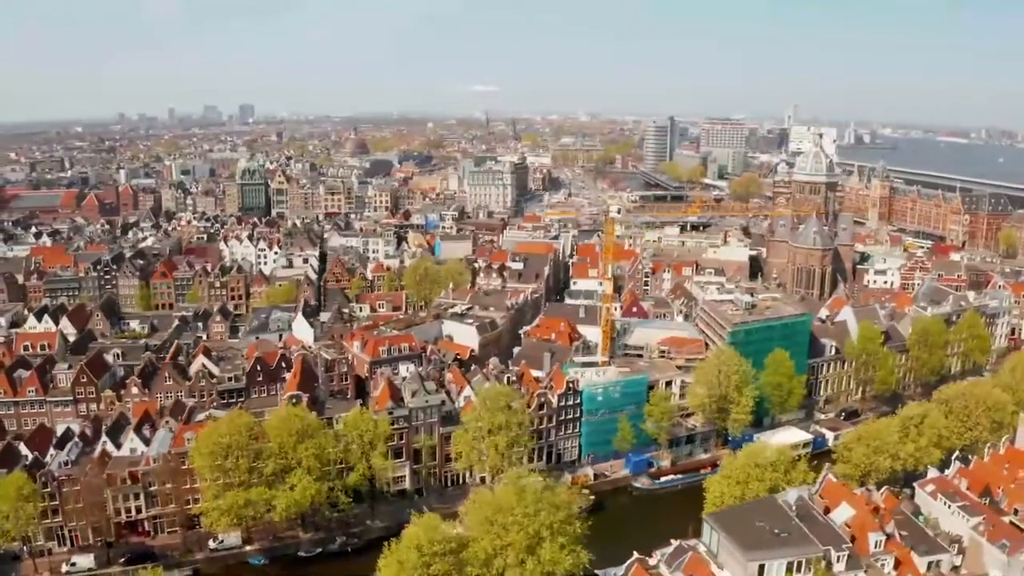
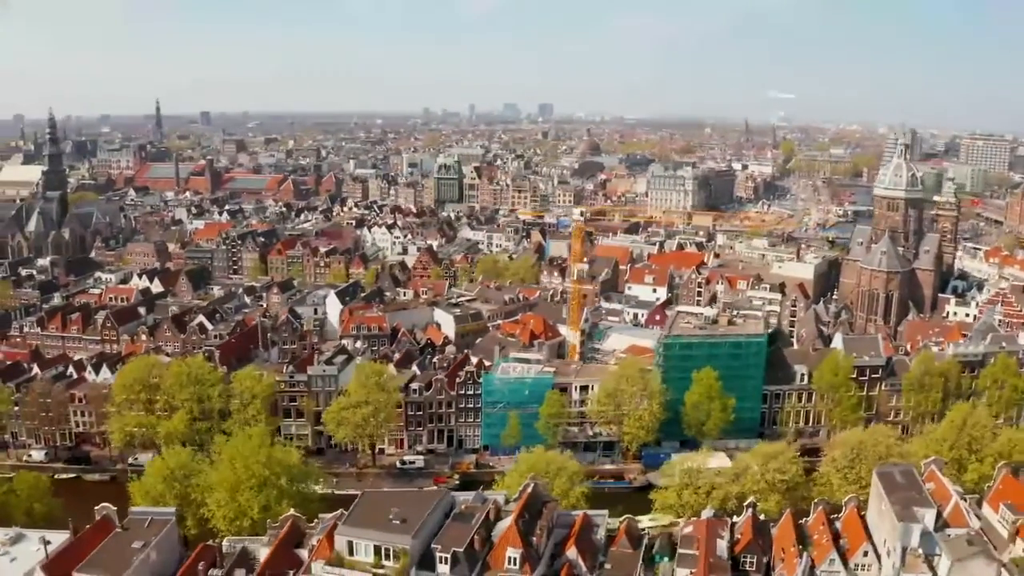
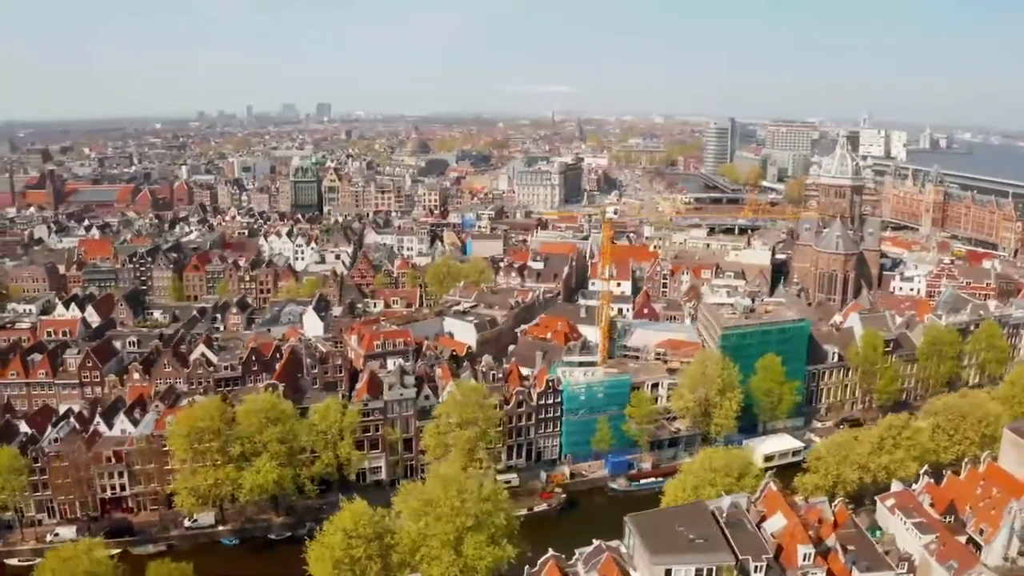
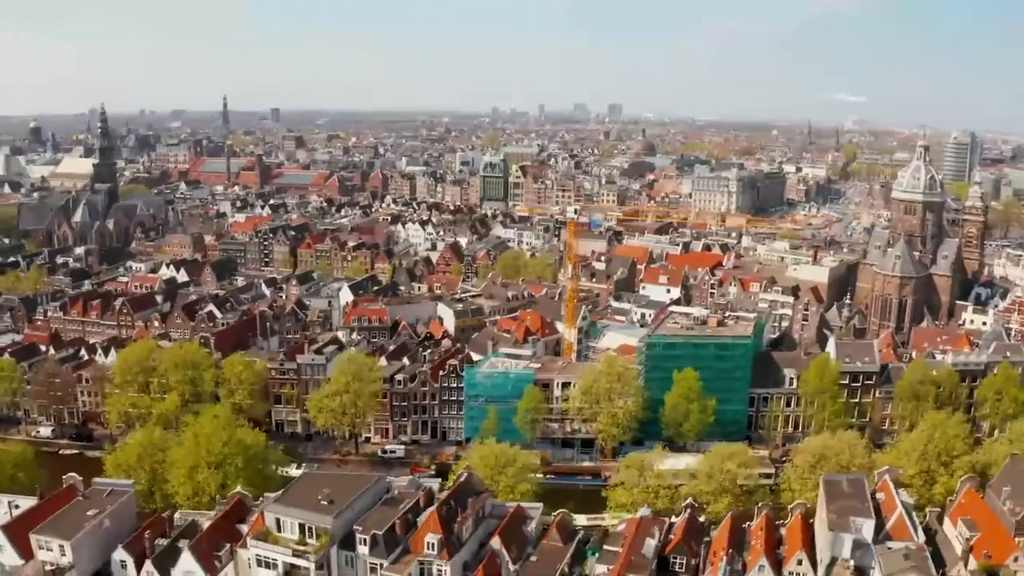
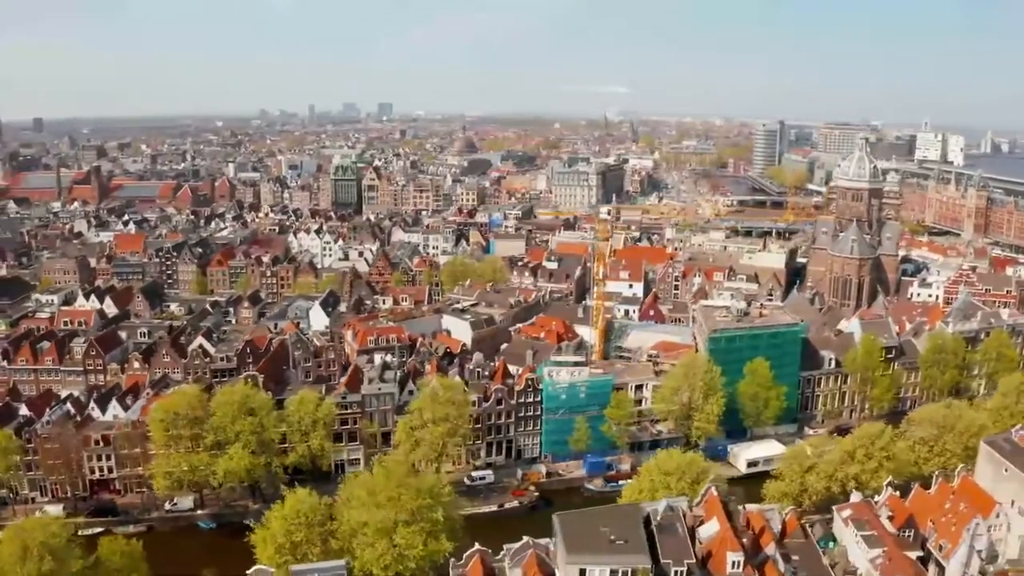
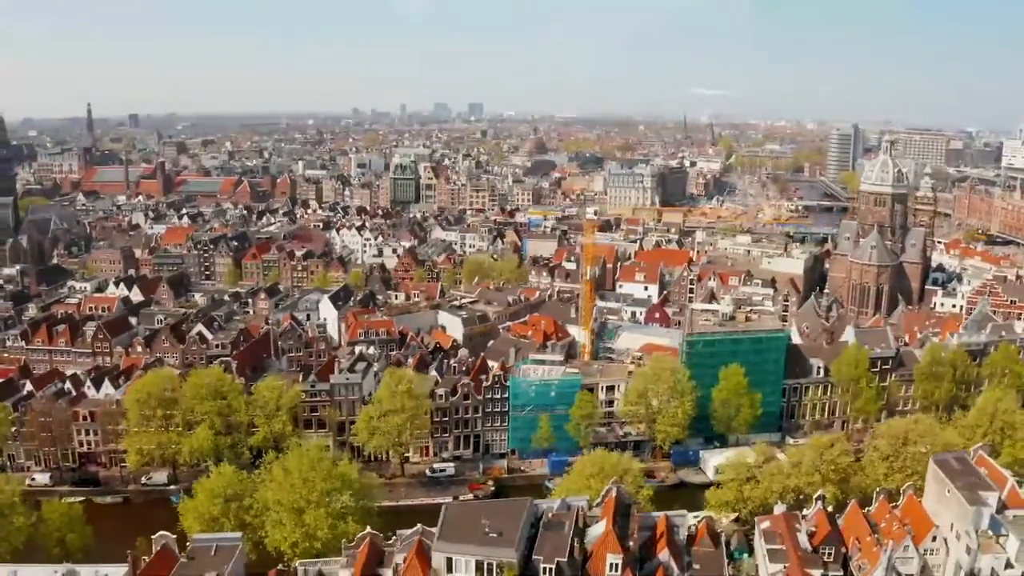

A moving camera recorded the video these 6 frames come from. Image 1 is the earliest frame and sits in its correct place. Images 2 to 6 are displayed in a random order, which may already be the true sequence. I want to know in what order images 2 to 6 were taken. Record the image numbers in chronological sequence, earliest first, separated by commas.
3, 5, 6, 2, 4
